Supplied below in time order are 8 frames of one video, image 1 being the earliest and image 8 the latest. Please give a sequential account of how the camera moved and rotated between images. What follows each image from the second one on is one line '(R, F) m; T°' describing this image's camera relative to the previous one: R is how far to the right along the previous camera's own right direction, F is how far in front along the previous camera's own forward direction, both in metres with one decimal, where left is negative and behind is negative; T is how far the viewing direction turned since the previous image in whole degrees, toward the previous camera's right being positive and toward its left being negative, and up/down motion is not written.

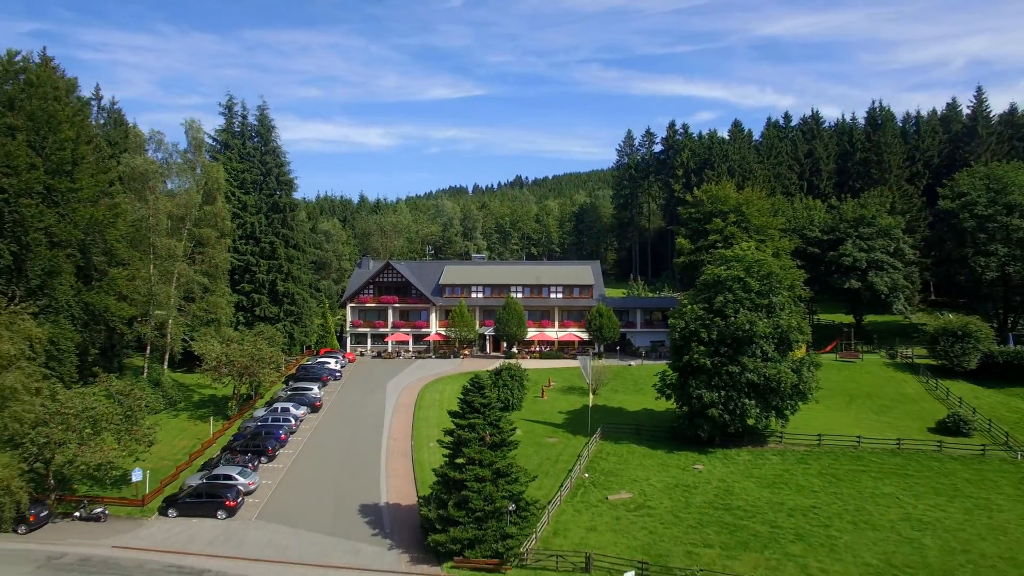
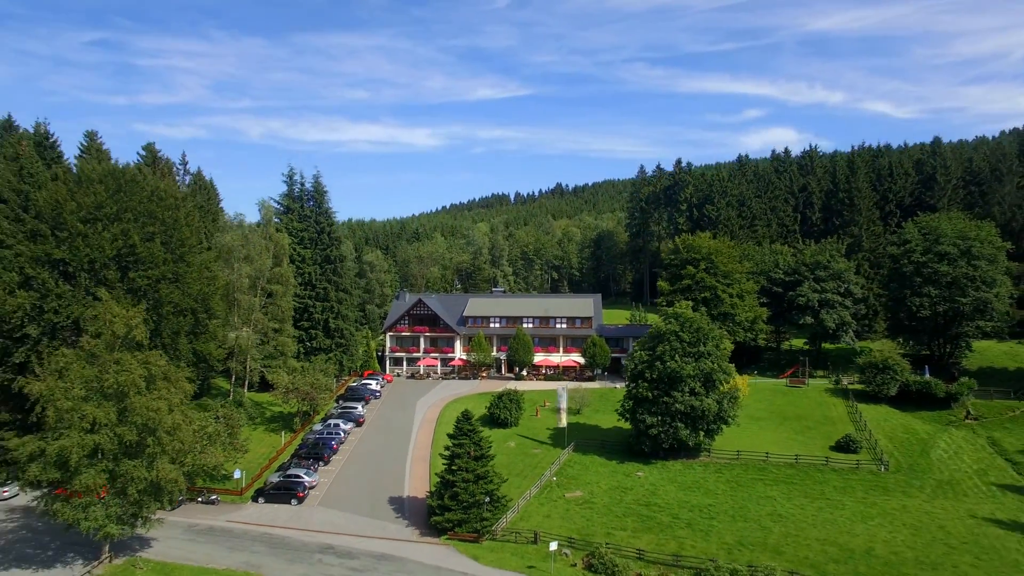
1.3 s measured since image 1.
(+2.8, -8.5) m; -4°
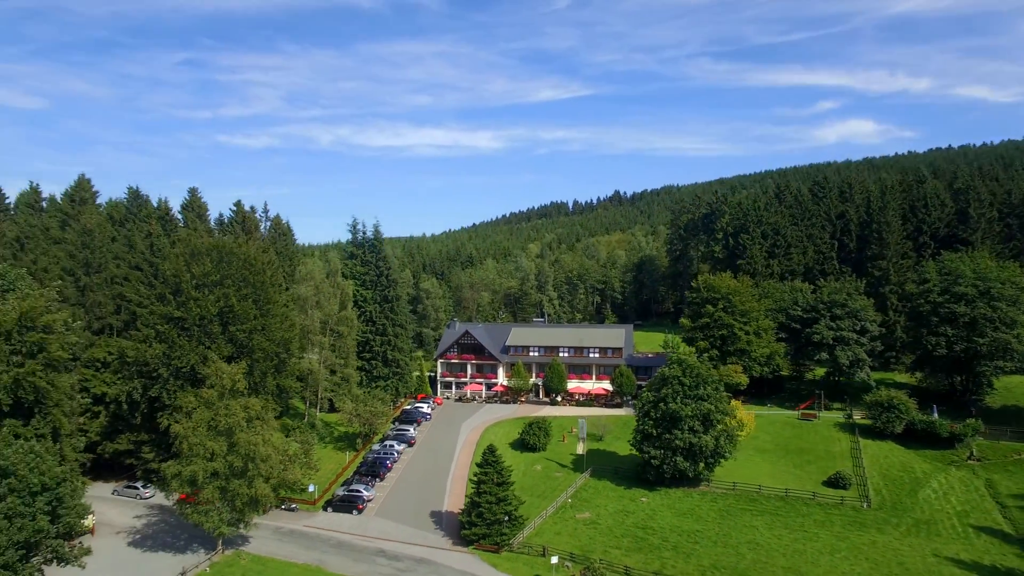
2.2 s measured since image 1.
(+2.3, -6.0) m; -5°
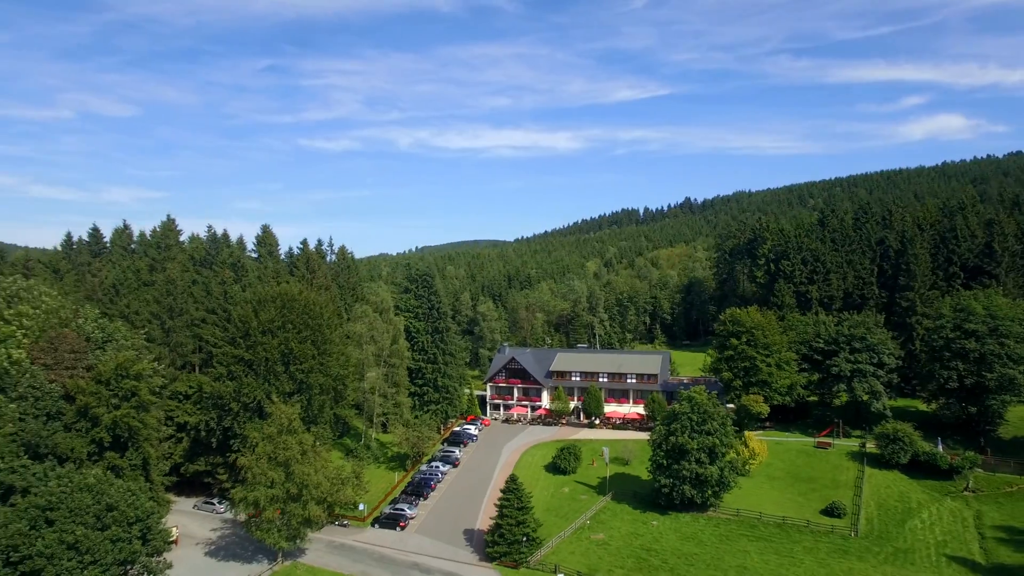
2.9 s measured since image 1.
(+3.5, -4.7) m; -7°
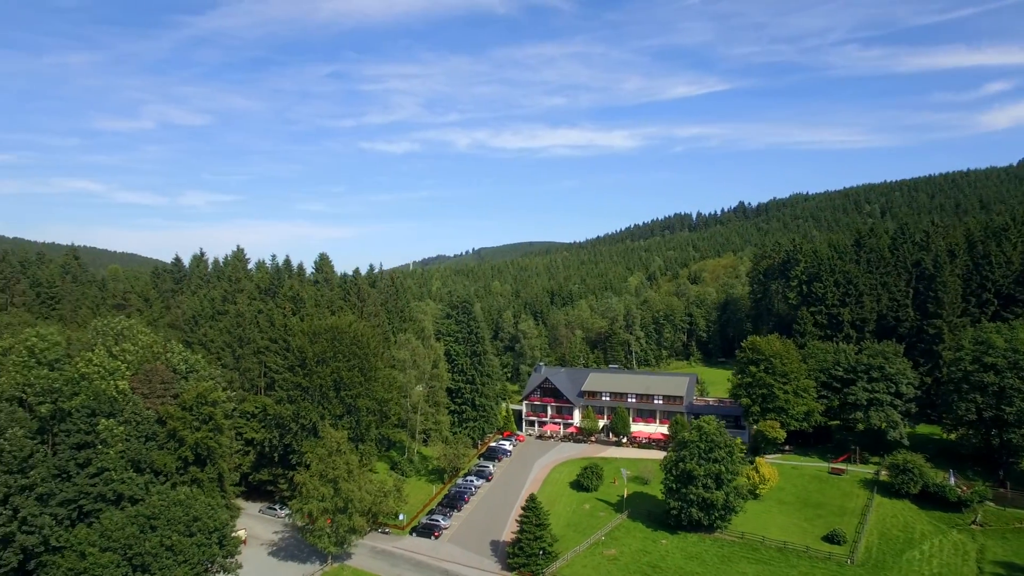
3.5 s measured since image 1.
(+2.4, -4.4) m; -5°
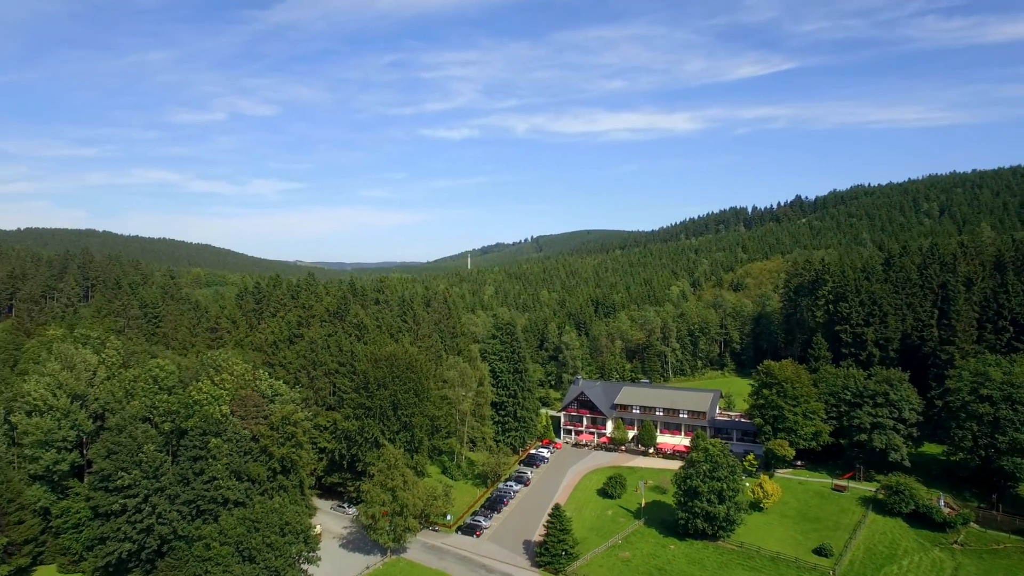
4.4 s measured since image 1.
(+2.4, -7.4) m; -5°
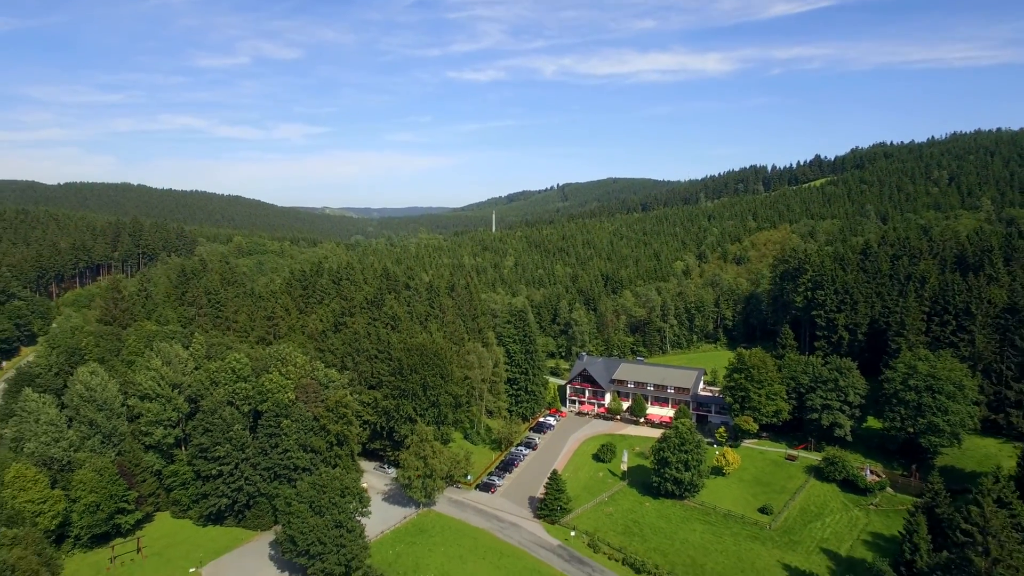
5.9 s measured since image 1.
(+1.8, -11.5) m; -2°
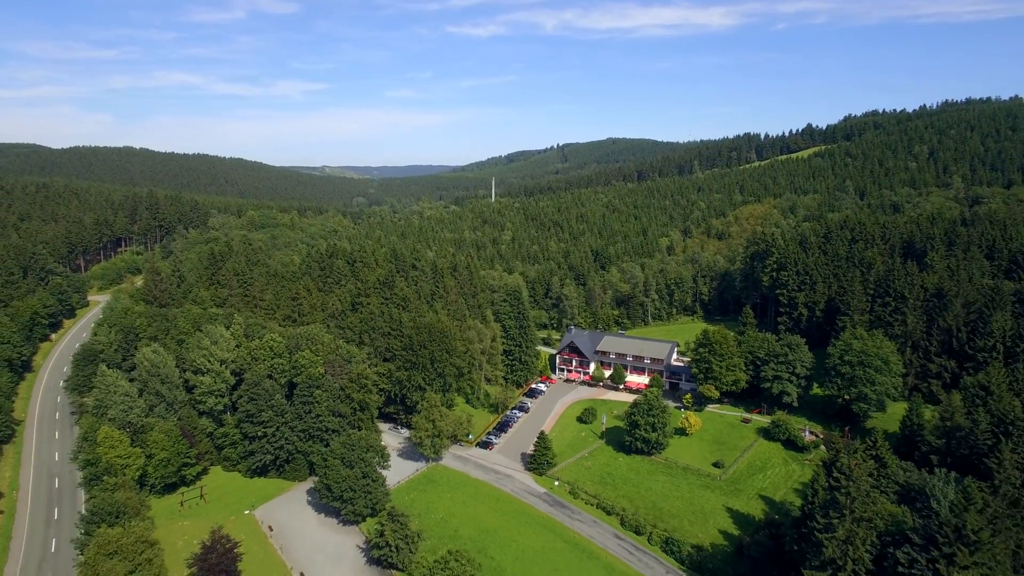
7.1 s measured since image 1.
(+0.7, -10.8) m; 0°
